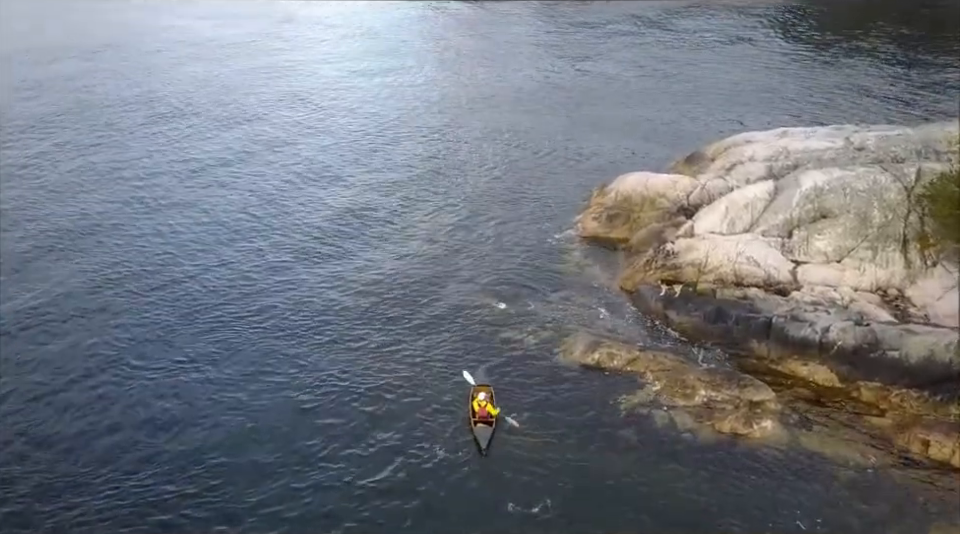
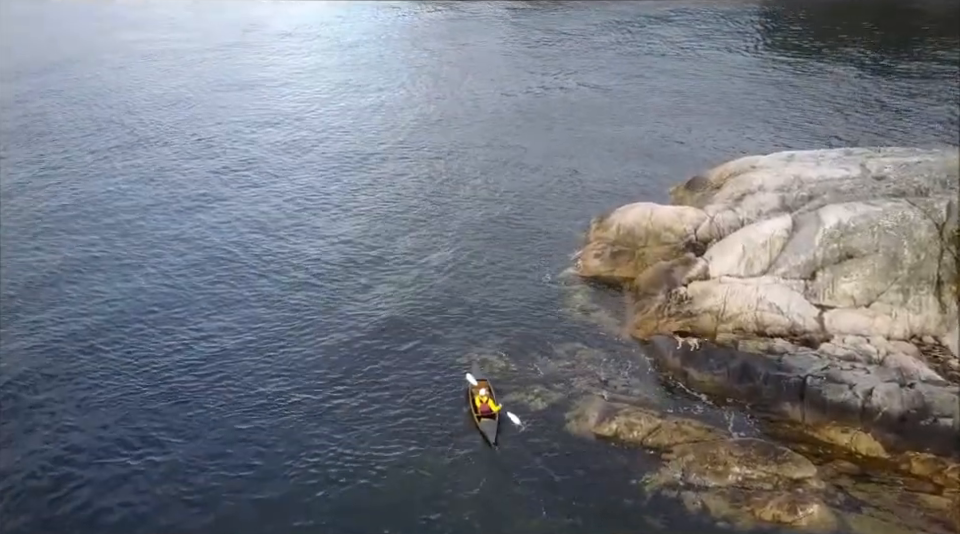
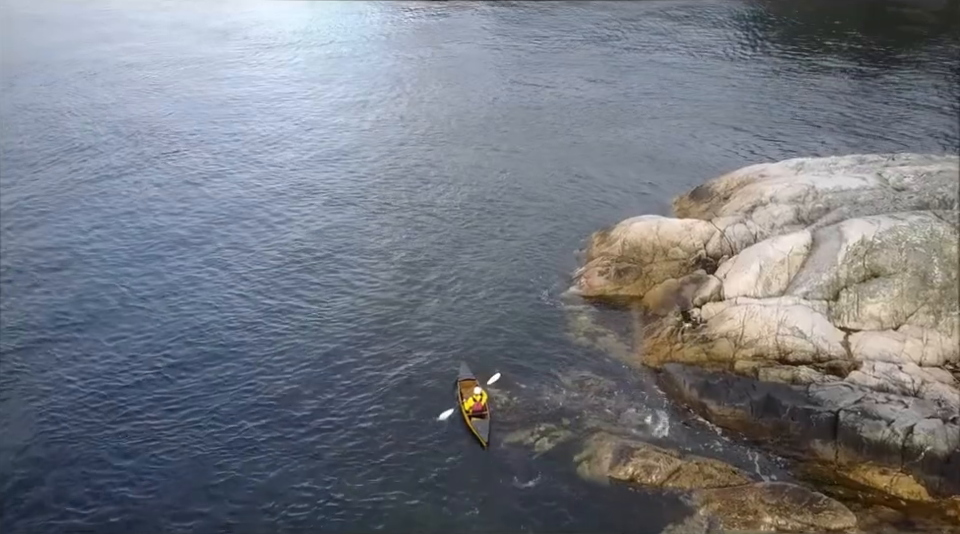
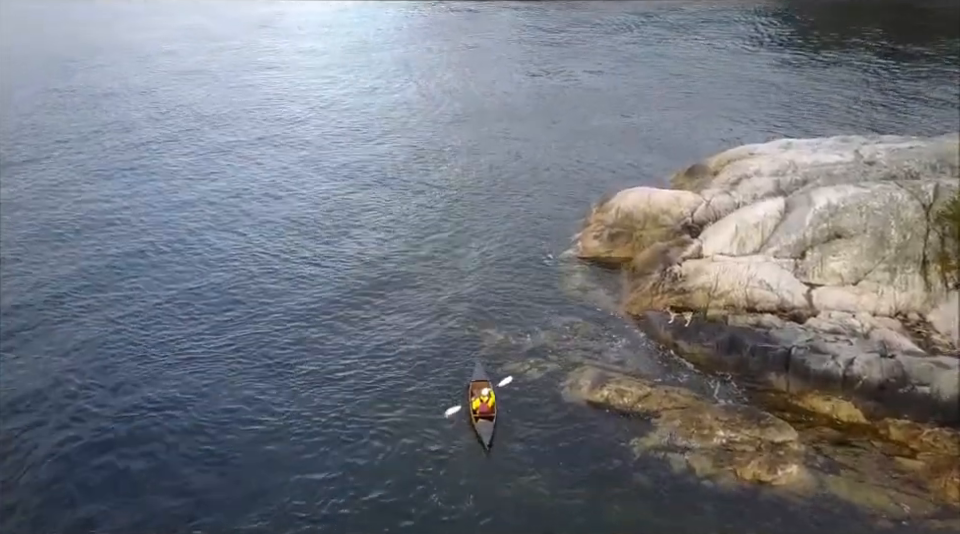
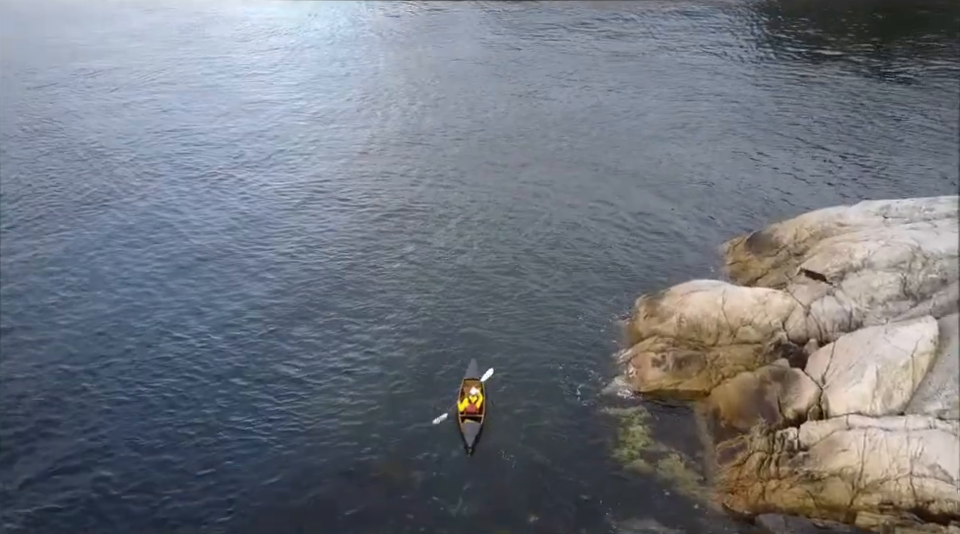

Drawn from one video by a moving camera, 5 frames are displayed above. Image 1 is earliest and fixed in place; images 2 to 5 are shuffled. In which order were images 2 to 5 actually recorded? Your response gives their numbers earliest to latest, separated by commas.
4, 2, 3, 5
